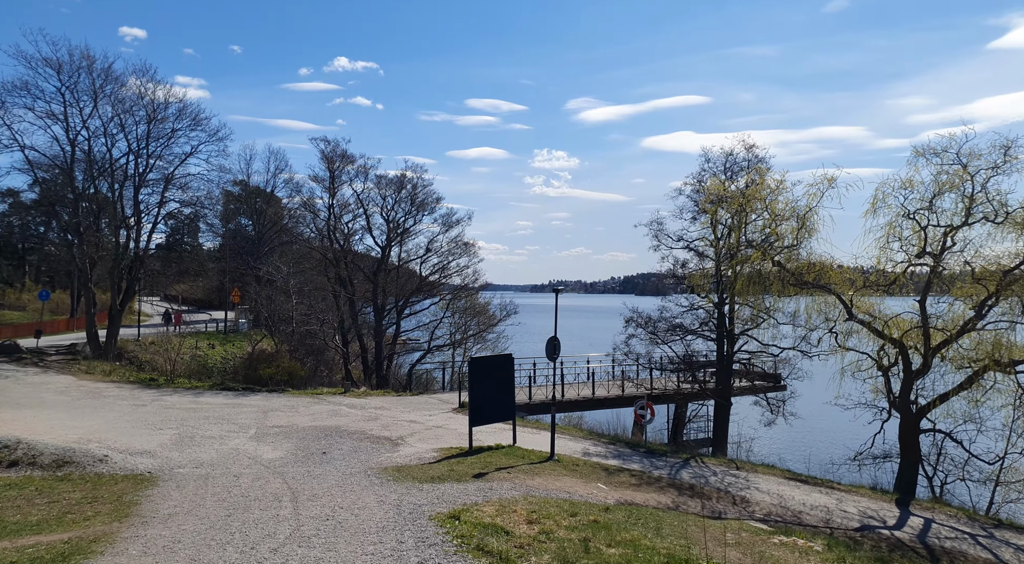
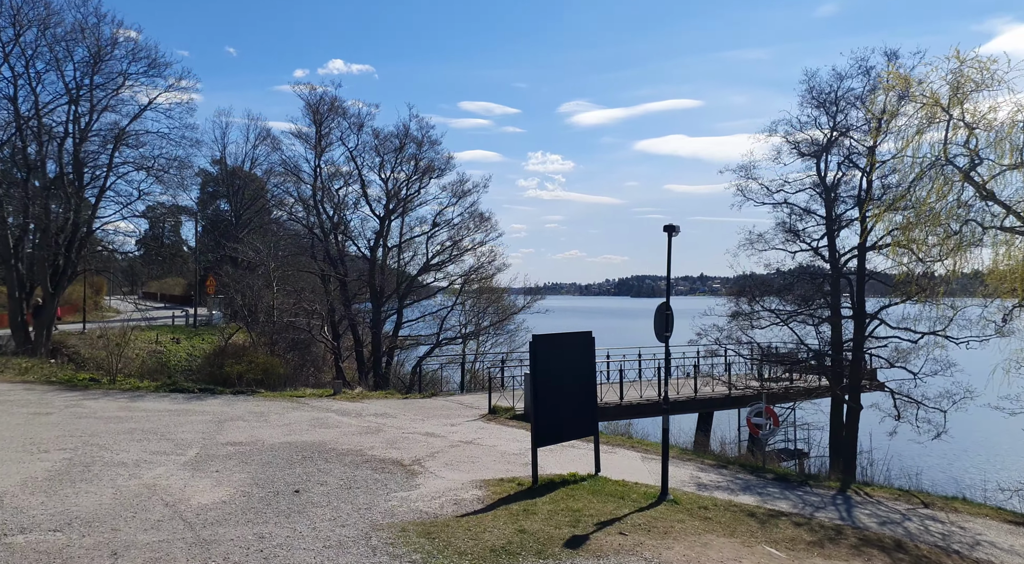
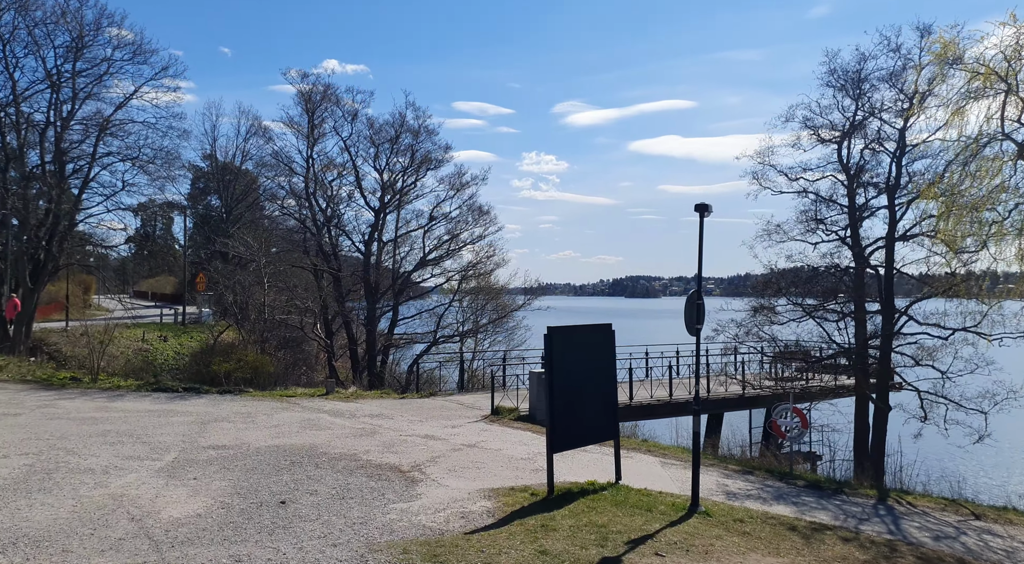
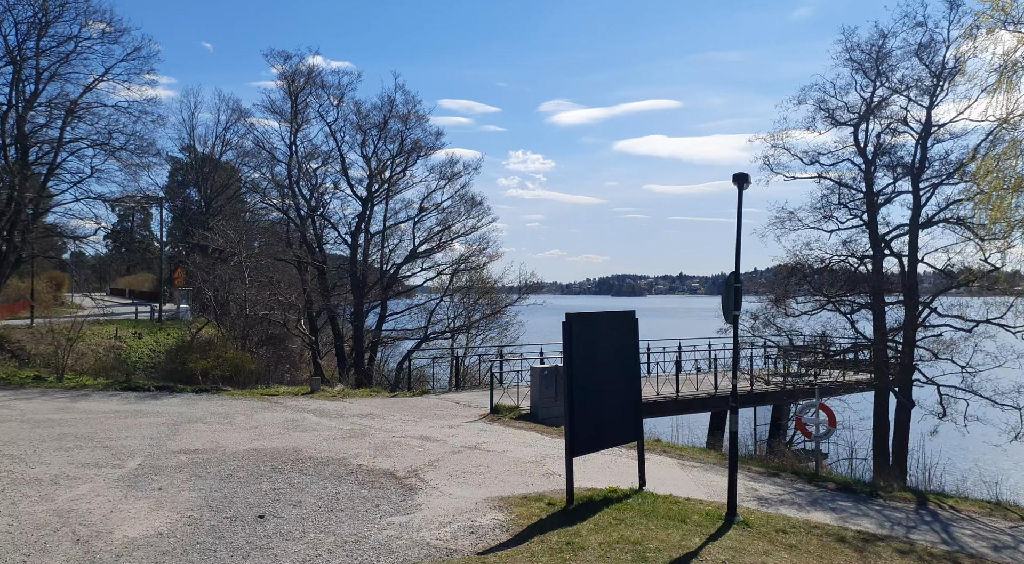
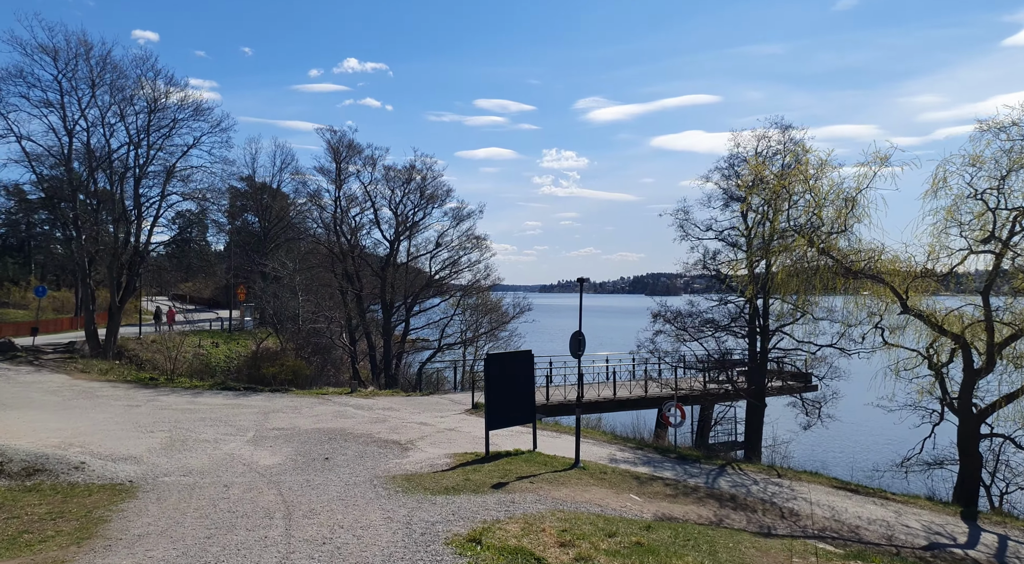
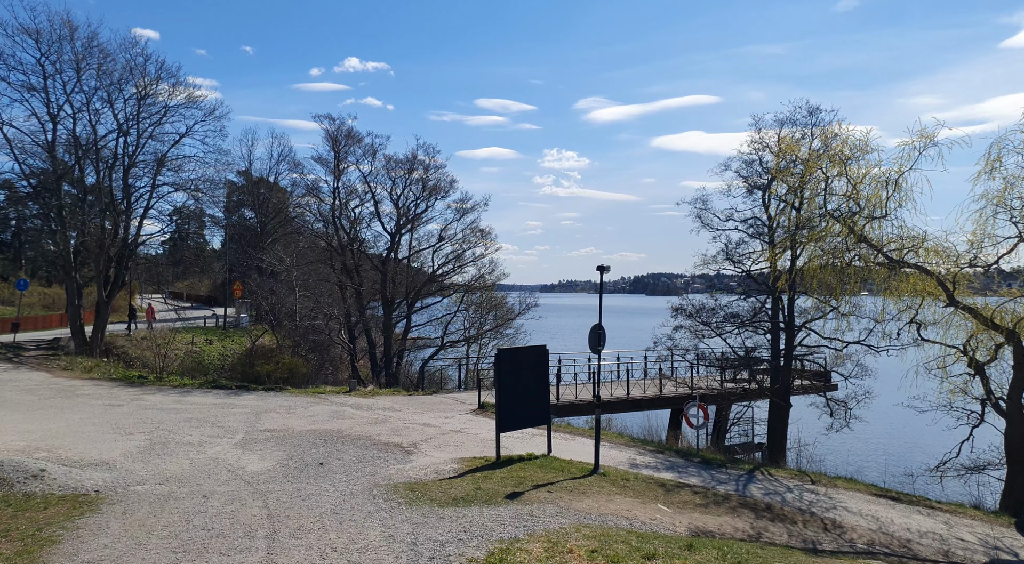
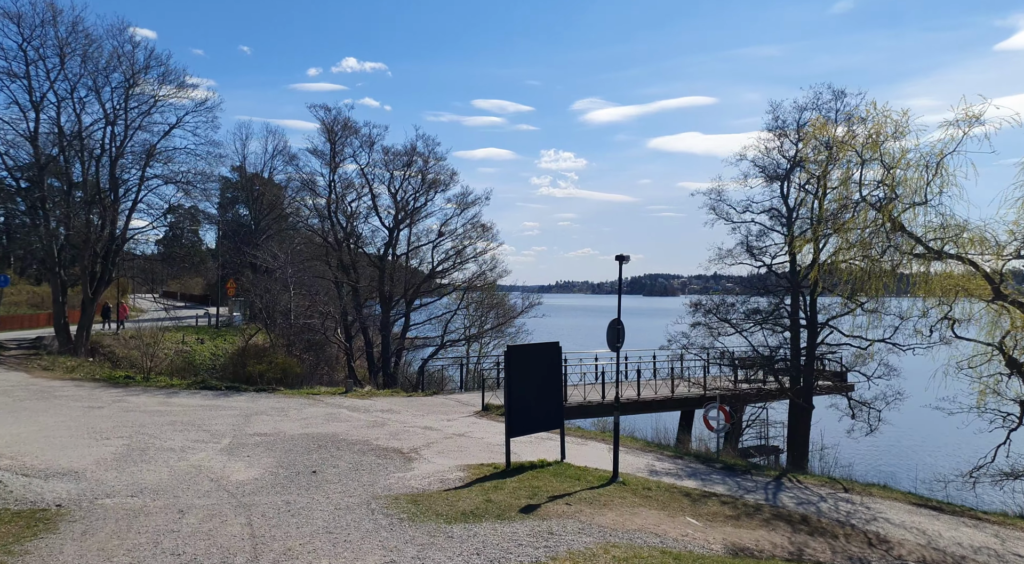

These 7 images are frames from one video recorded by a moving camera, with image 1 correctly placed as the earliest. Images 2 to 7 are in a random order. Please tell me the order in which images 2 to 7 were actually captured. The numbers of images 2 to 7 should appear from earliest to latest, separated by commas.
5, 6, 7, 2, 3, 4
